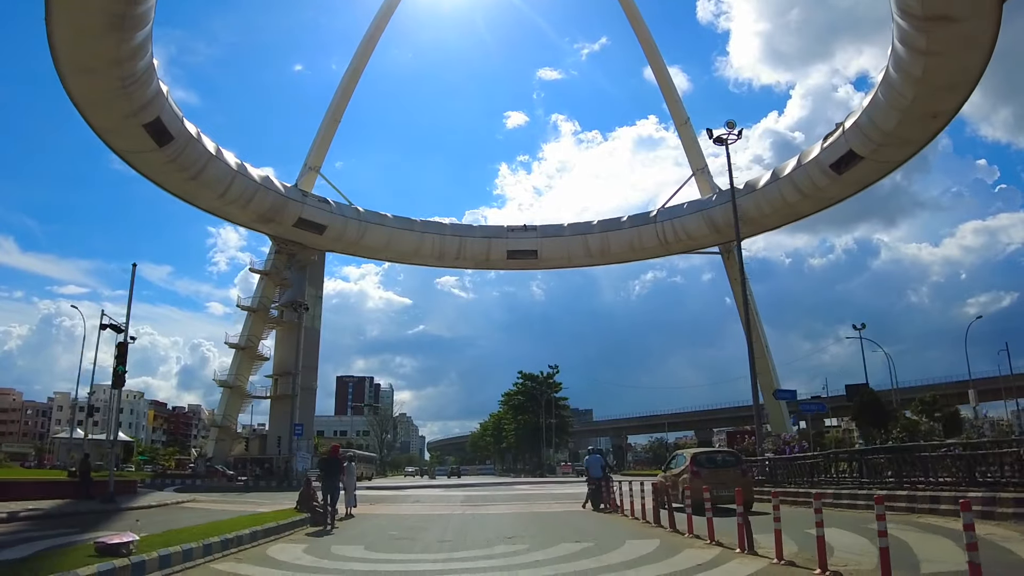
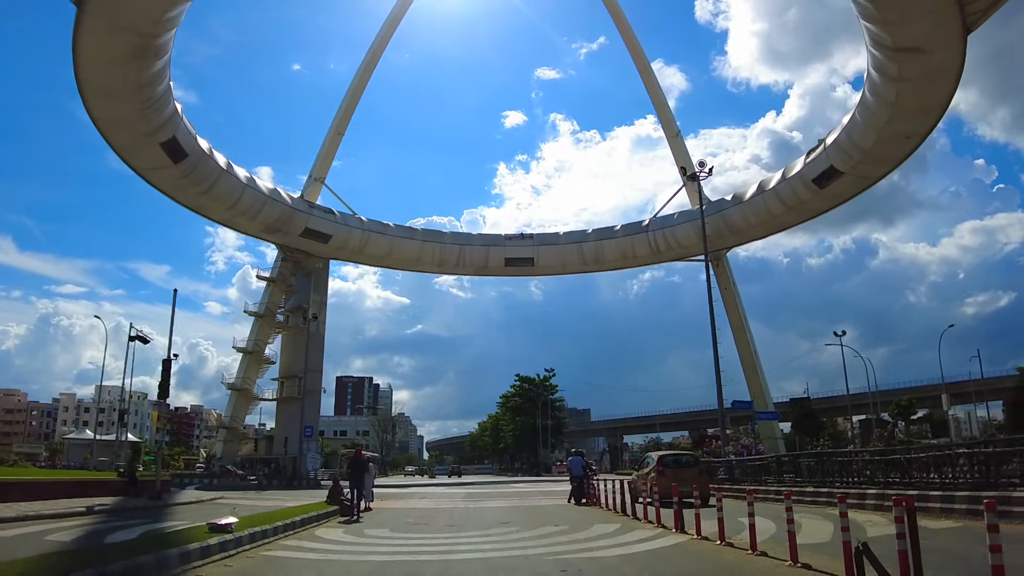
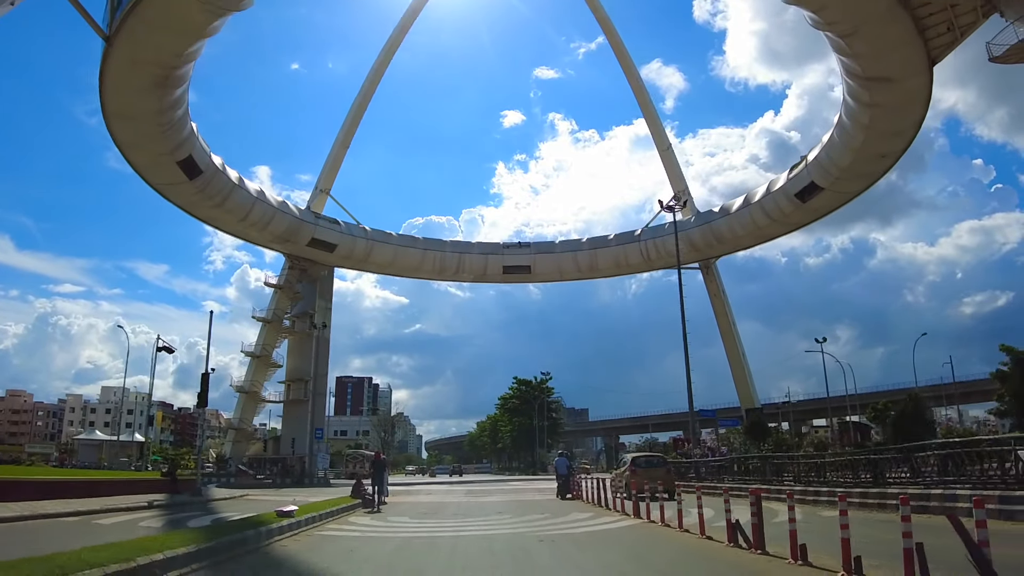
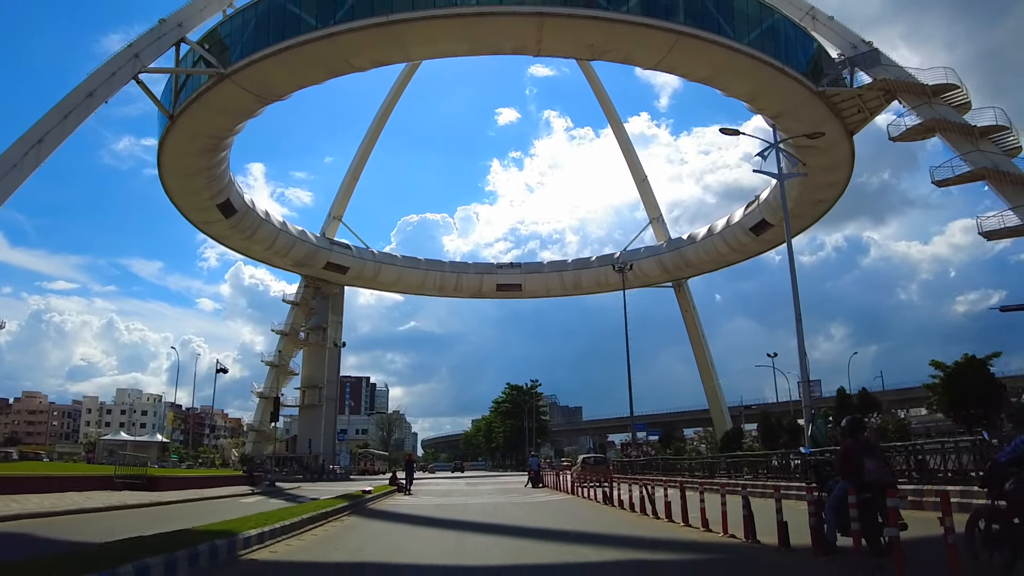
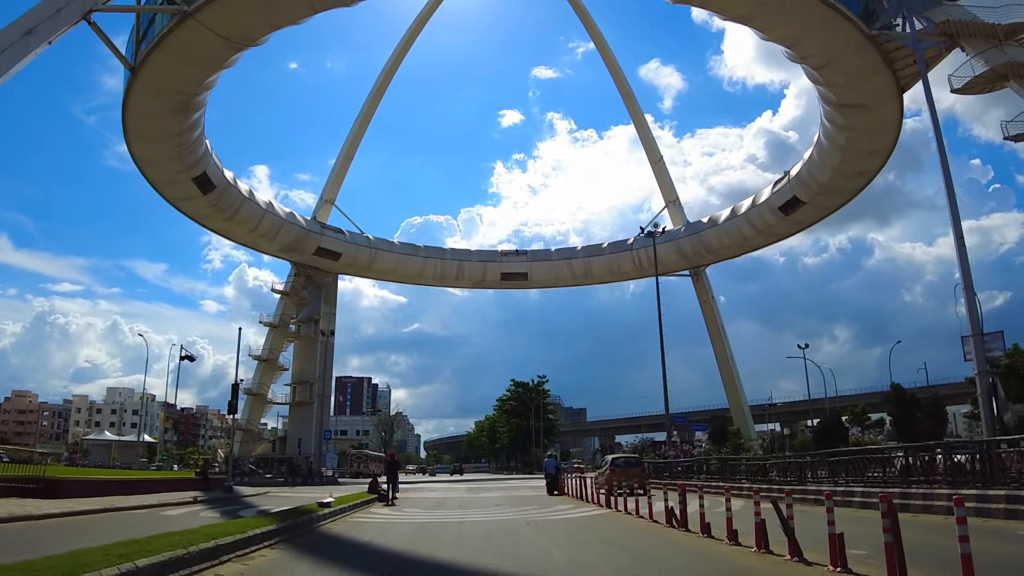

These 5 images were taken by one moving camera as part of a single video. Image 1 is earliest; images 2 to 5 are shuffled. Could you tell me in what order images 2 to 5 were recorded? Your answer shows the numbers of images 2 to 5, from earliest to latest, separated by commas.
2, 3, 5, 4
